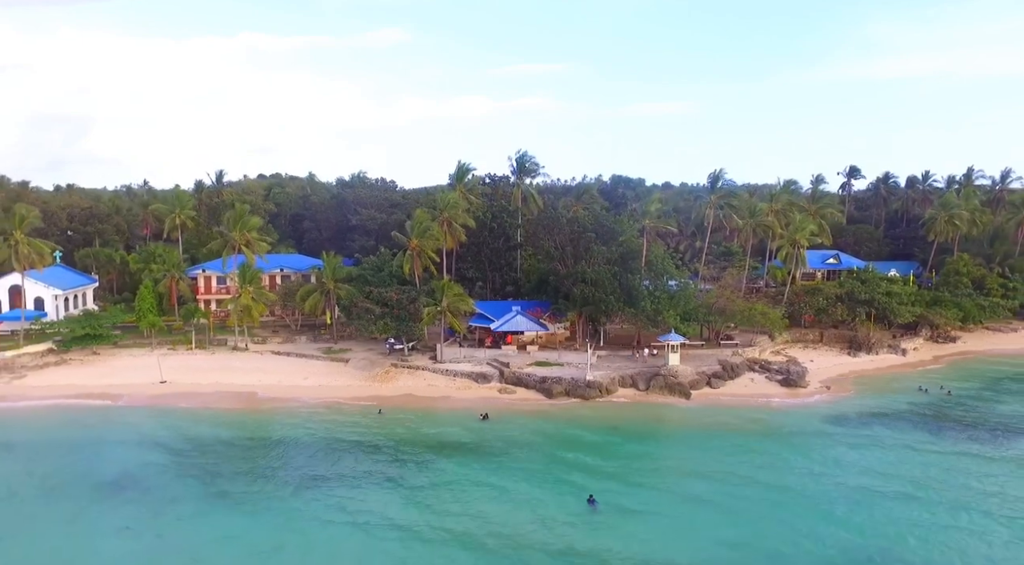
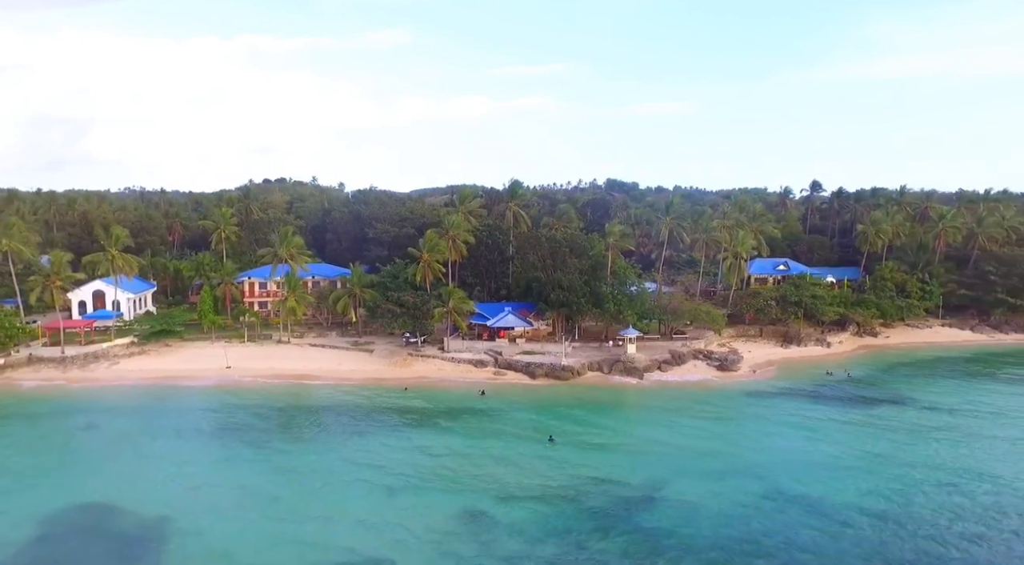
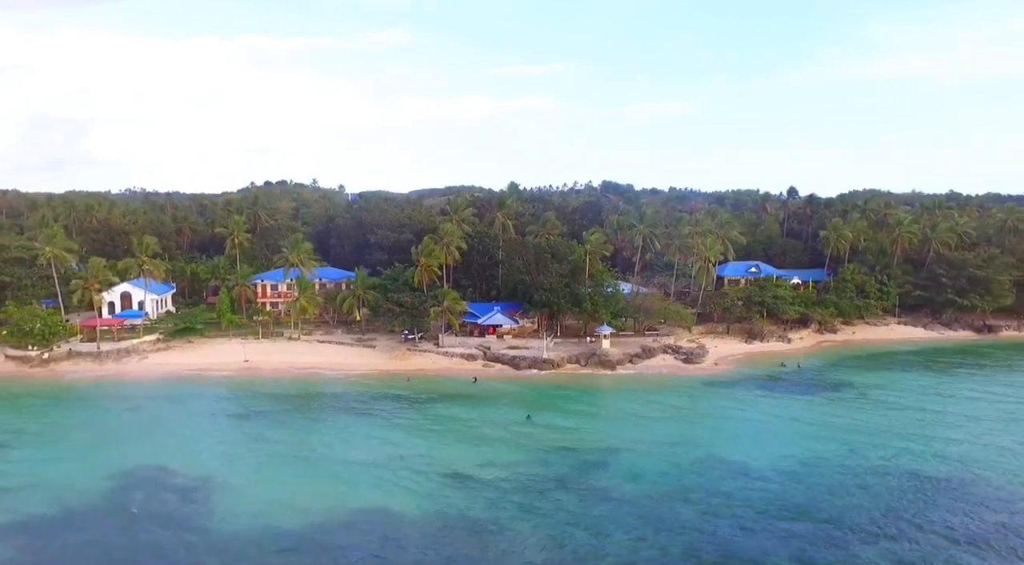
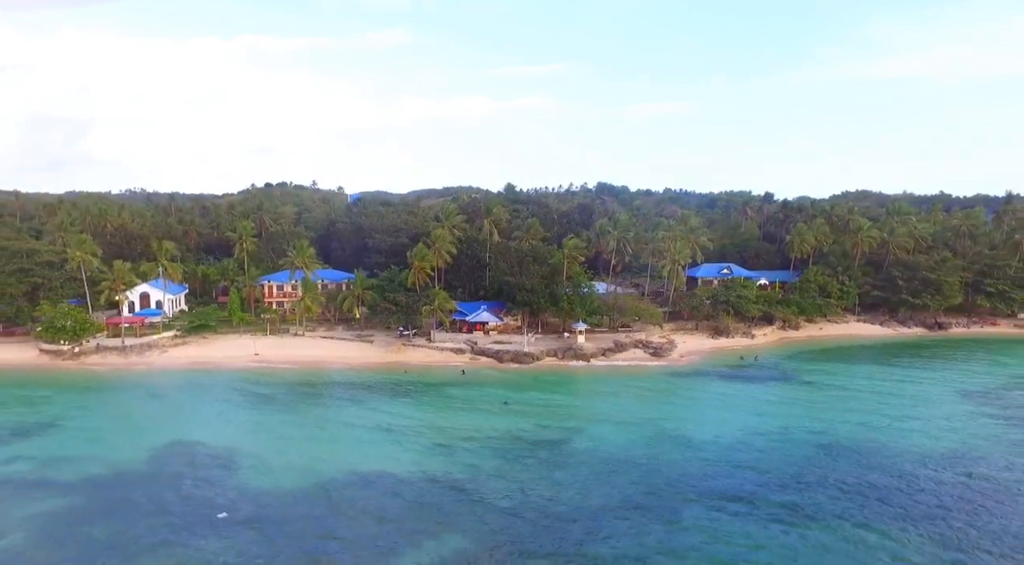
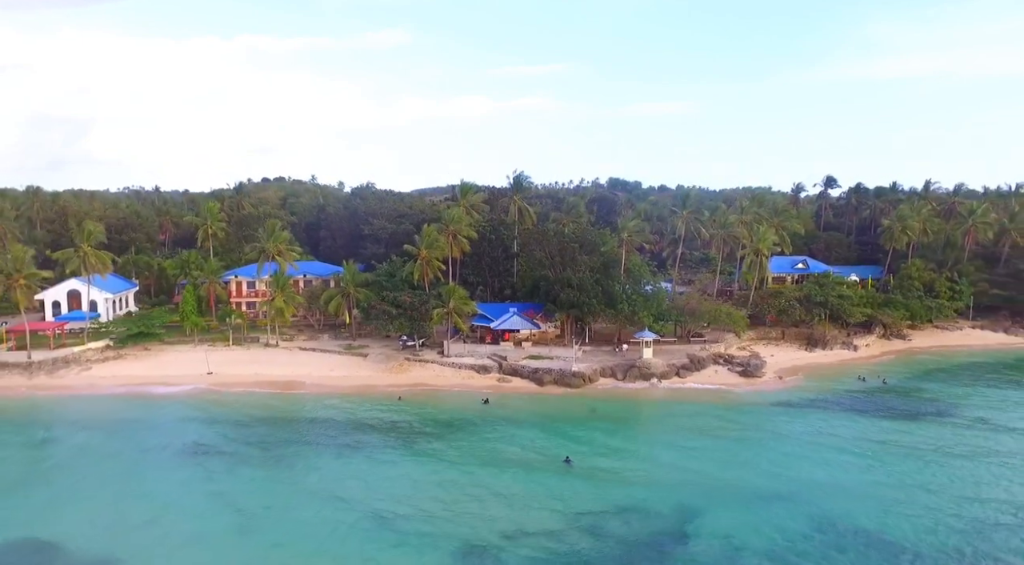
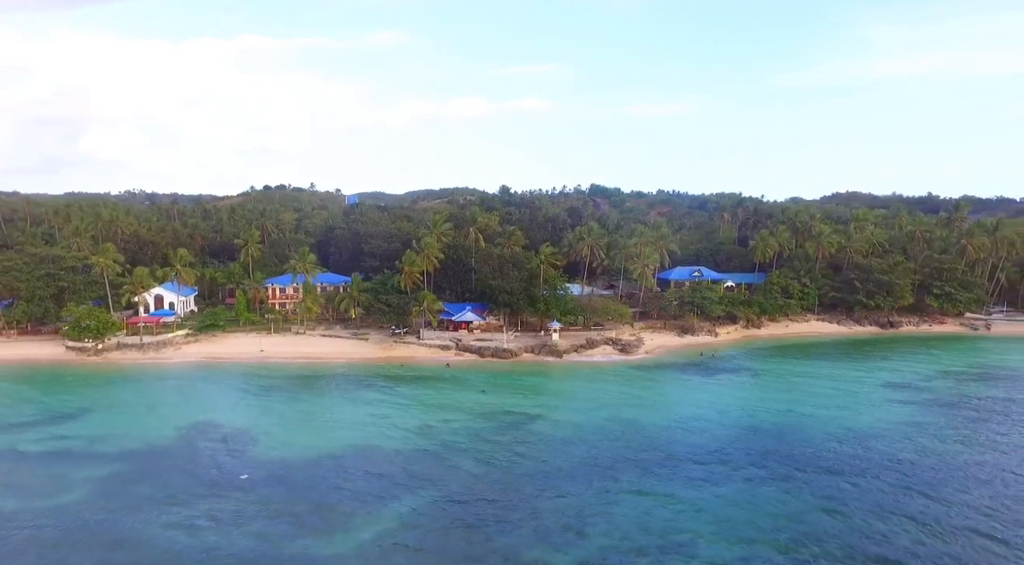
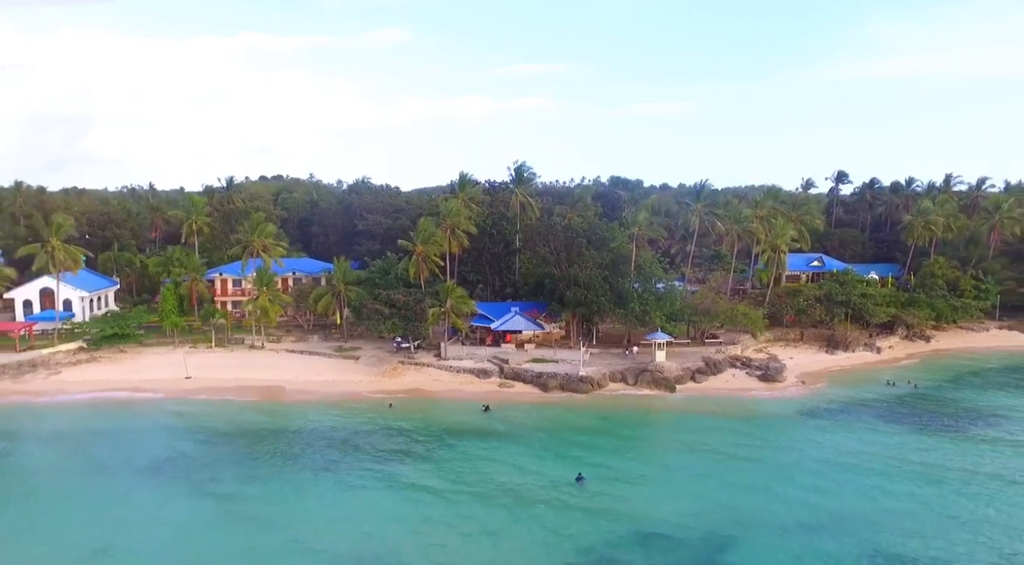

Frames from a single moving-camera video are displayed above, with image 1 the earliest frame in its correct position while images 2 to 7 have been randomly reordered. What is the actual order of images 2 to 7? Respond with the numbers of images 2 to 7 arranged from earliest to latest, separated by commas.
7, 5, 2, 3, 4, 6
